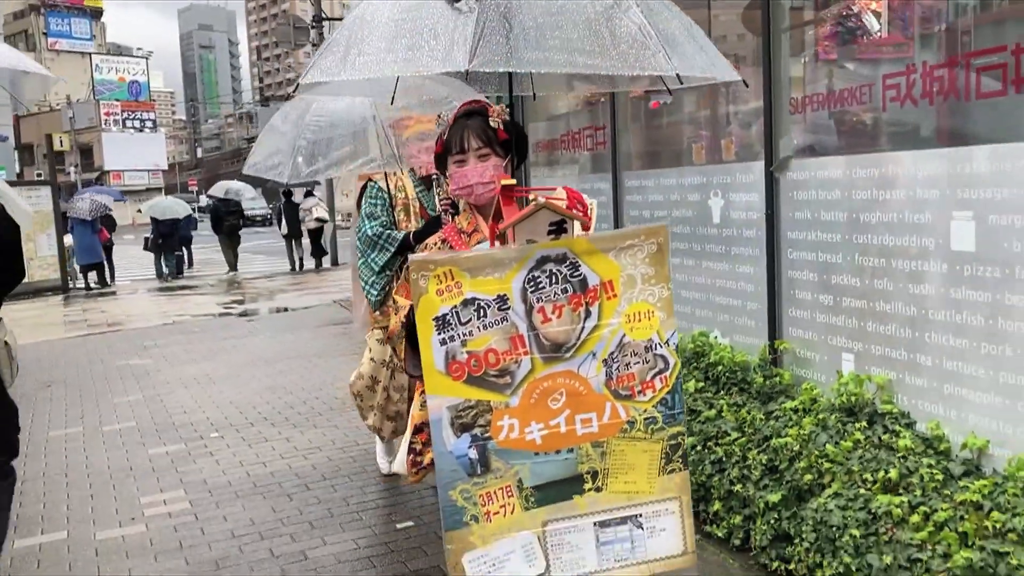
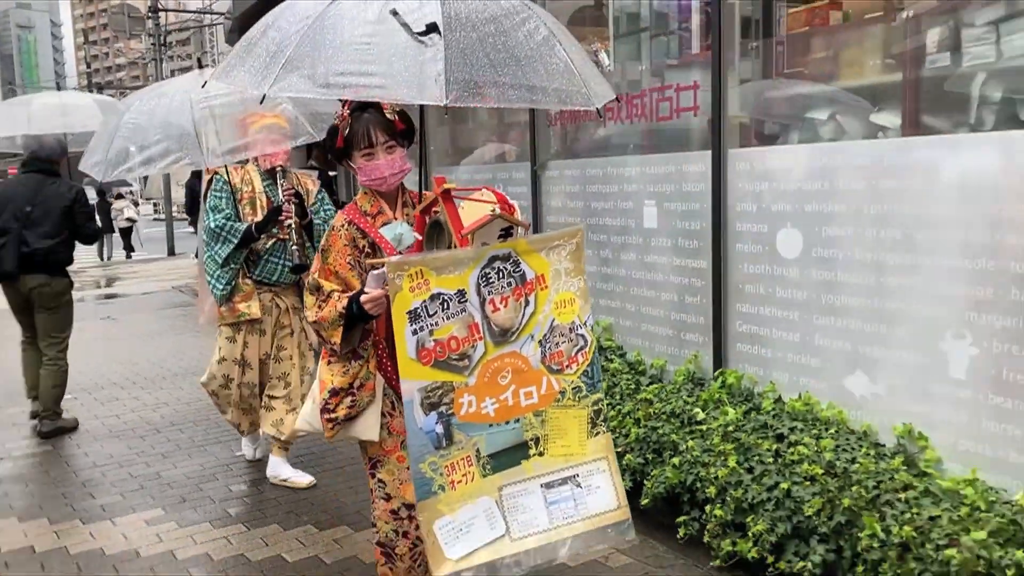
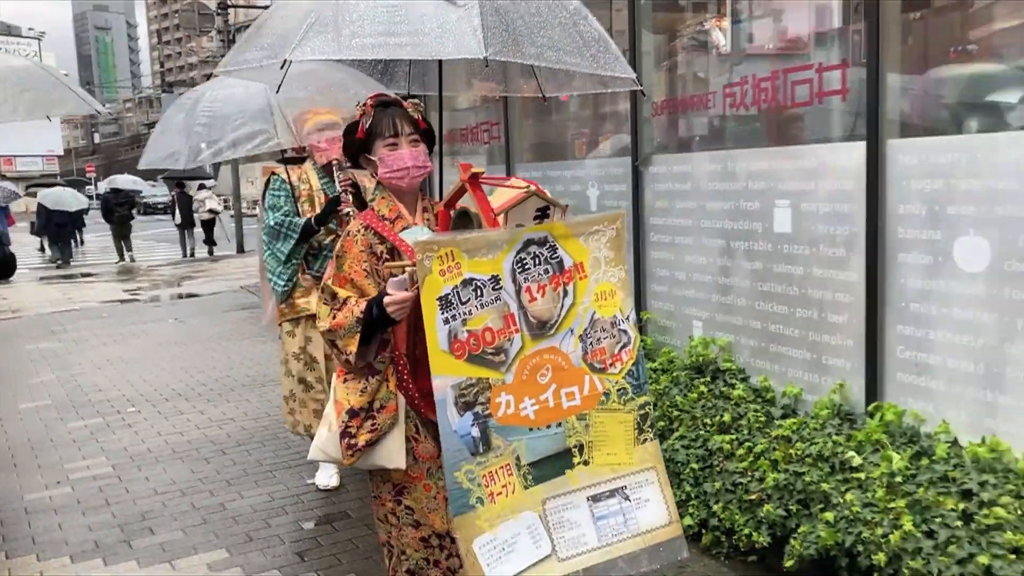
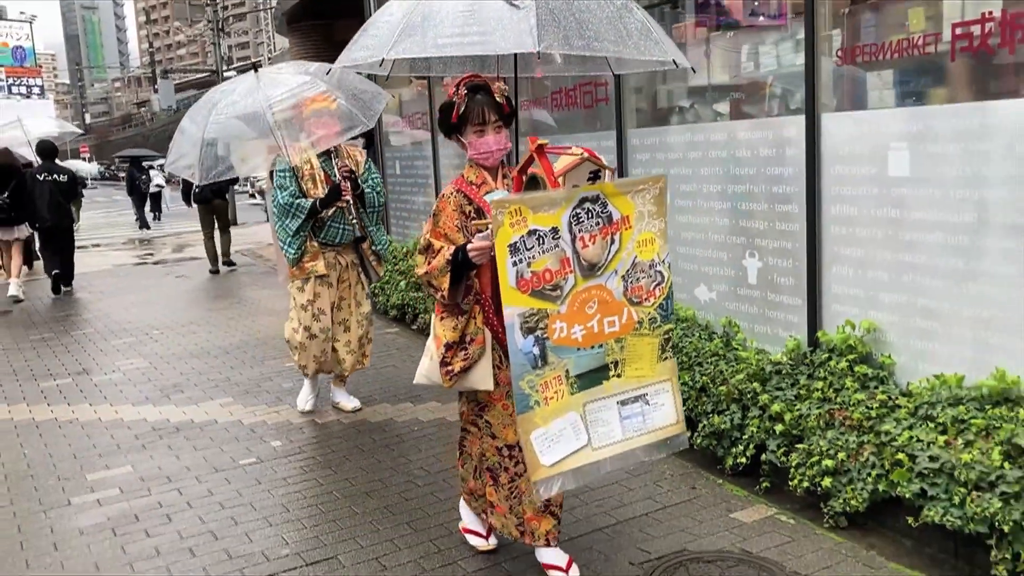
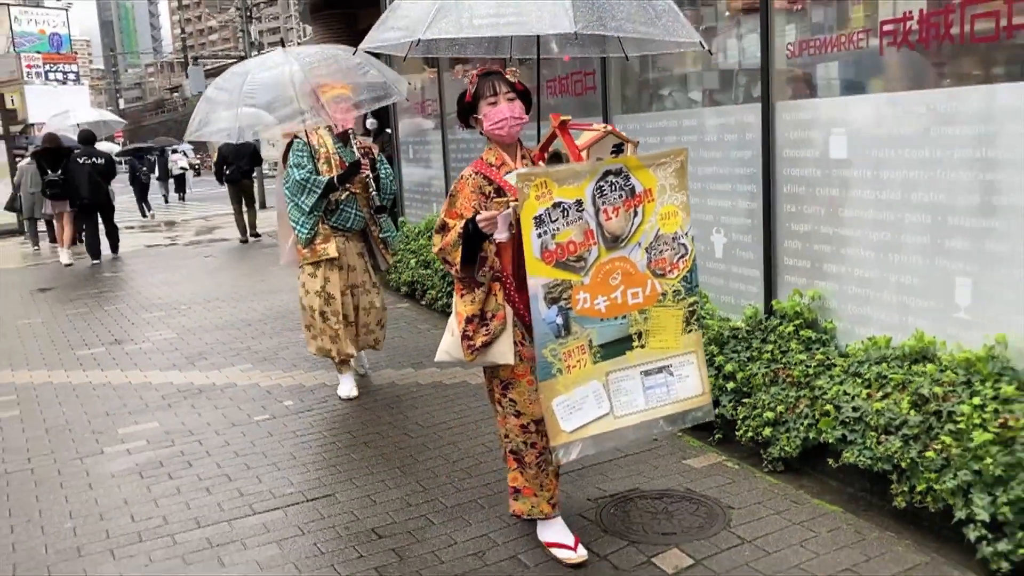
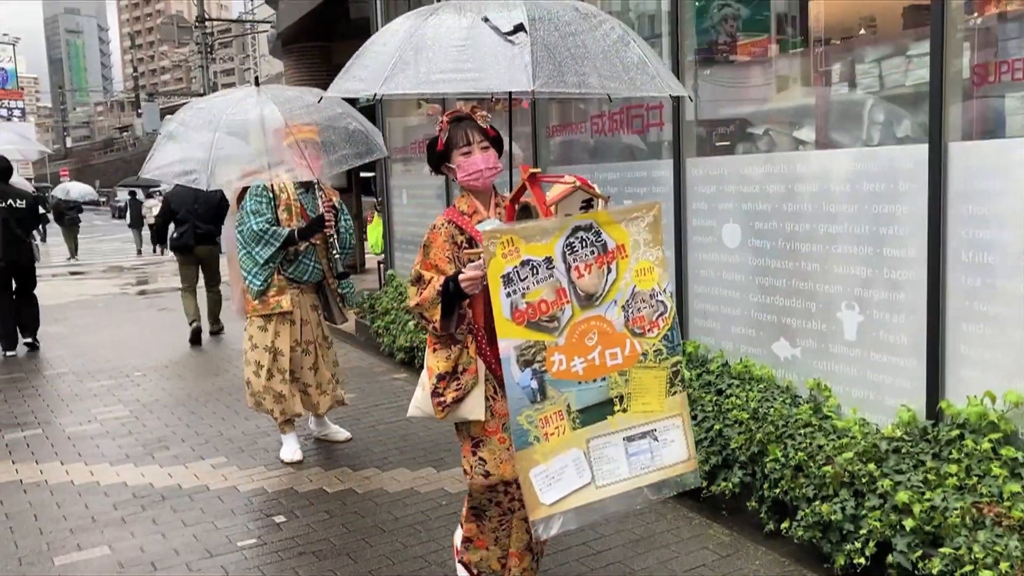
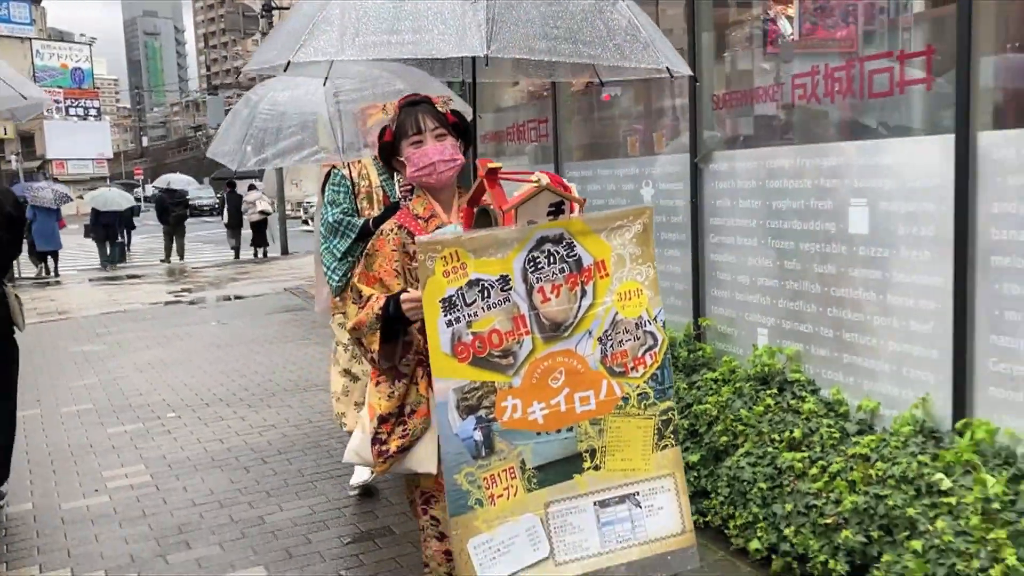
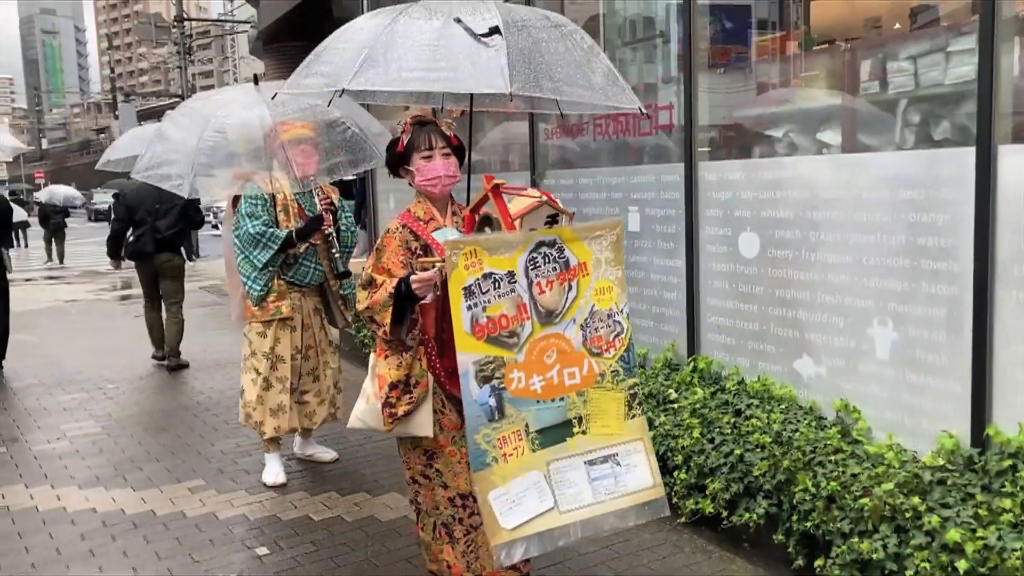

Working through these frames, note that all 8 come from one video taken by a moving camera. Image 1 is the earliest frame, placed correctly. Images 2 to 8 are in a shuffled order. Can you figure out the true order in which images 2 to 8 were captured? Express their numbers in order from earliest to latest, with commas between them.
7, 3, 2, 8, 6, 4, 5
